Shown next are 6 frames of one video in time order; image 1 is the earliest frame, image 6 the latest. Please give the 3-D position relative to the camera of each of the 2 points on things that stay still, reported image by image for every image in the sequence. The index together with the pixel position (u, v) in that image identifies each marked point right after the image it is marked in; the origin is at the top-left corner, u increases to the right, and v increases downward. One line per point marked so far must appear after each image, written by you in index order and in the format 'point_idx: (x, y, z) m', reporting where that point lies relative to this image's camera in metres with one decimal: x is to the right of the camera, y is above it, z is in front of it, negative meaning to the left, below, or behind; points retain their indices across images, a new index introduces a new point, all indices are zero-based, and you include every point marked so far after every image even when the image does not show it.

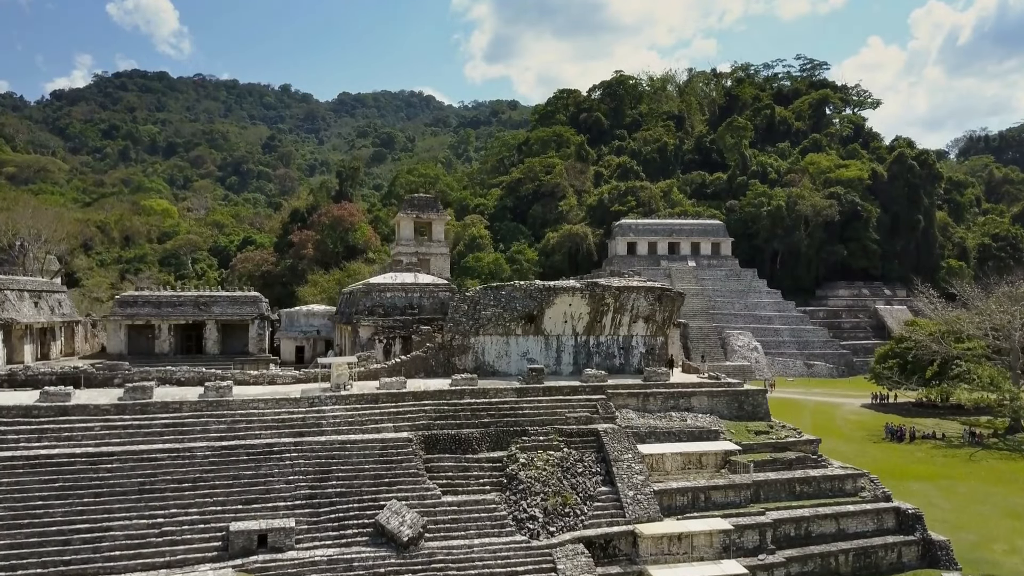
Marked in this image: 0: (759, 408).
0: (+4.0, -2.0, +13.2) m
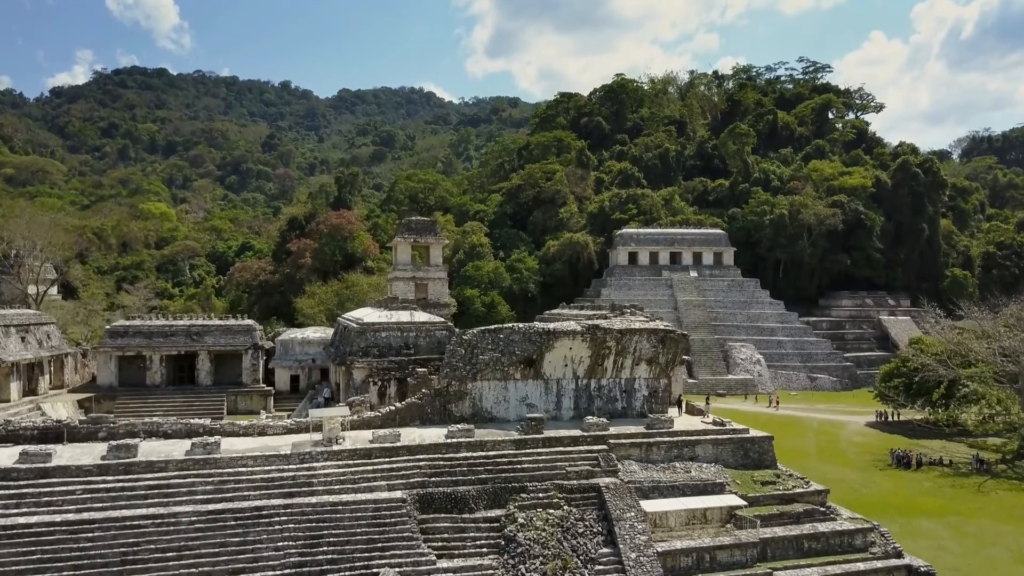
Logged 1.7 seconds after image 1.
0: (+4.0, -2.6, +12.9) m
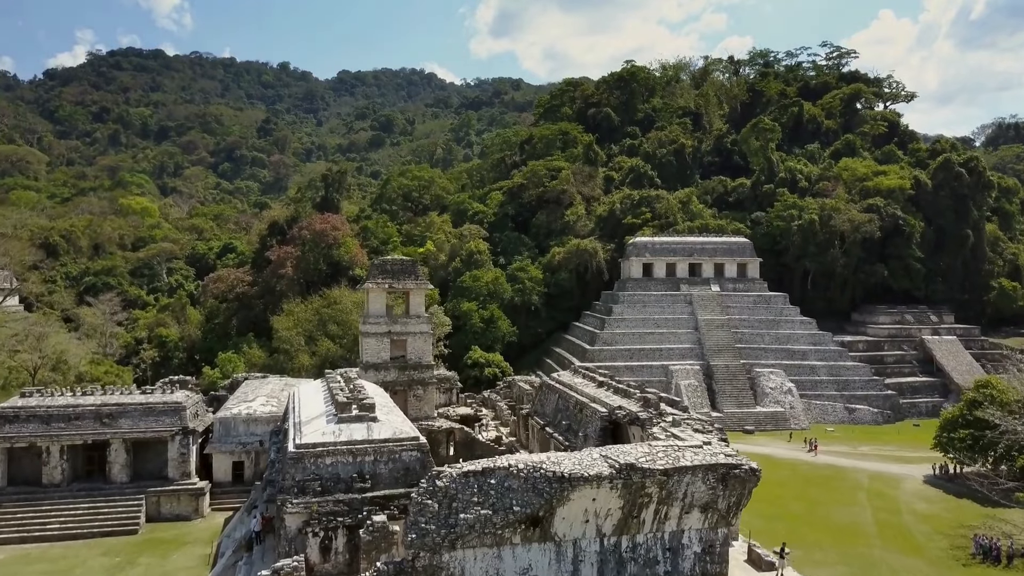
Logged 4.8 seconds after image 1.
0: (+3.9, -3.9, +9.0) m
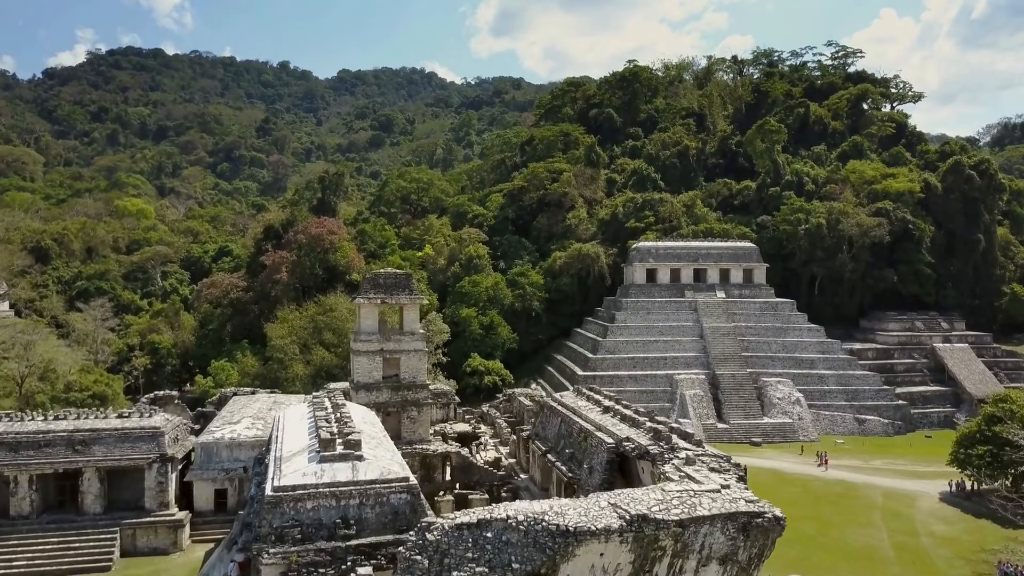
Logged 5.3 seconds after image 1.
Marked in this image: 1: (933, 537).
0: (+3.9, -4.2, +8.1) m
1: (+9.9, -5.8, +19.2) m
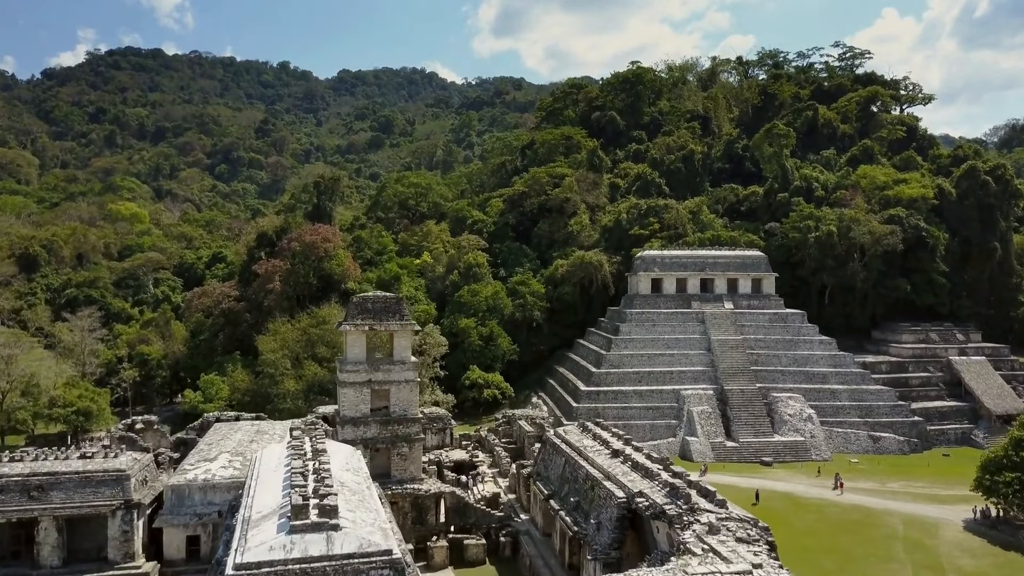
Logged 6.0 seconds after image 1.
0: (+3.9, -4.7, +7.0) m
1: (+9.9, -6.3, +18.0) m
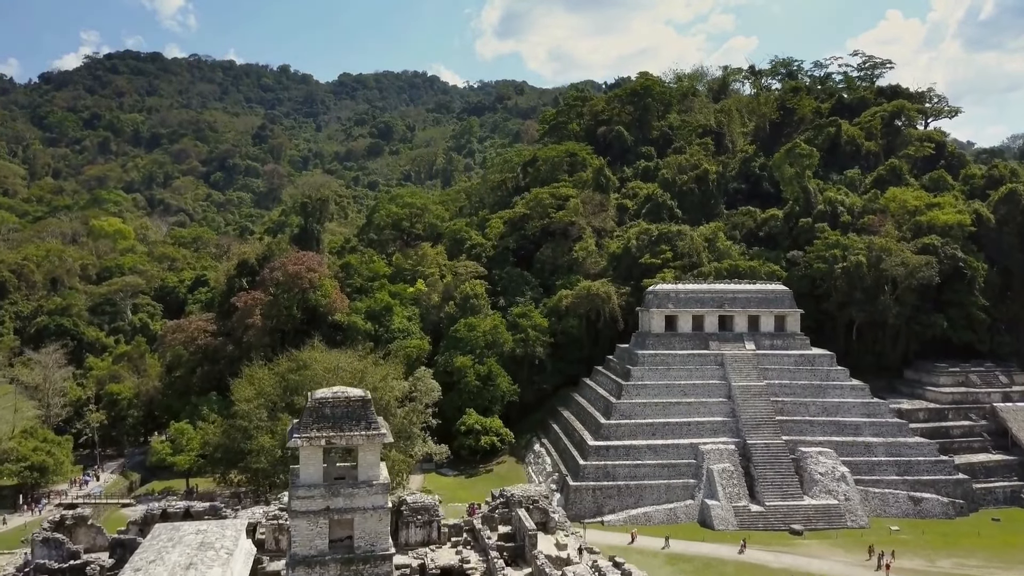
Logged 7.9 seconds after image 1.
0: (+3.8, -6.0, +4.0) m
1: (+9.8, -7.7, +15.1) m
